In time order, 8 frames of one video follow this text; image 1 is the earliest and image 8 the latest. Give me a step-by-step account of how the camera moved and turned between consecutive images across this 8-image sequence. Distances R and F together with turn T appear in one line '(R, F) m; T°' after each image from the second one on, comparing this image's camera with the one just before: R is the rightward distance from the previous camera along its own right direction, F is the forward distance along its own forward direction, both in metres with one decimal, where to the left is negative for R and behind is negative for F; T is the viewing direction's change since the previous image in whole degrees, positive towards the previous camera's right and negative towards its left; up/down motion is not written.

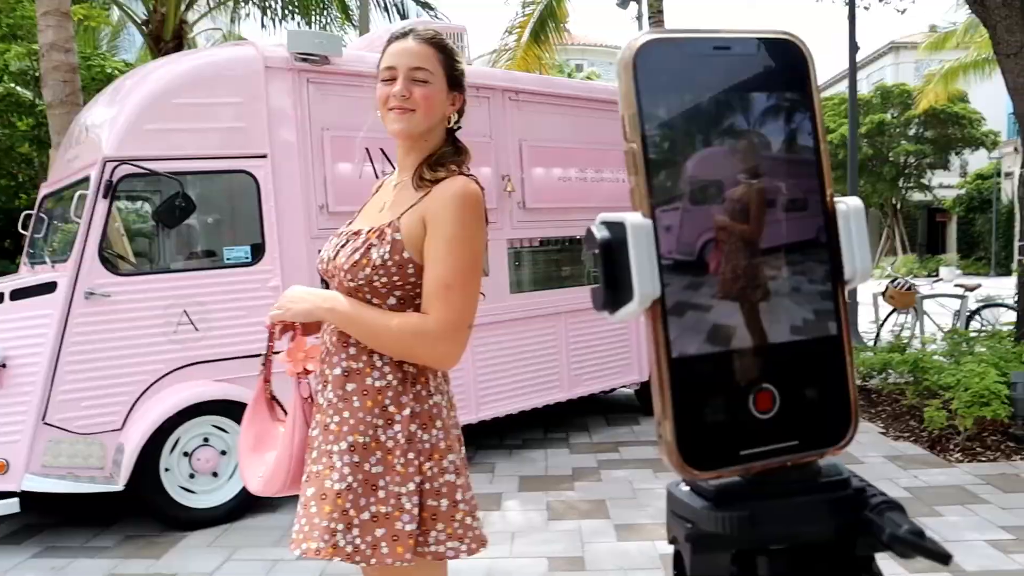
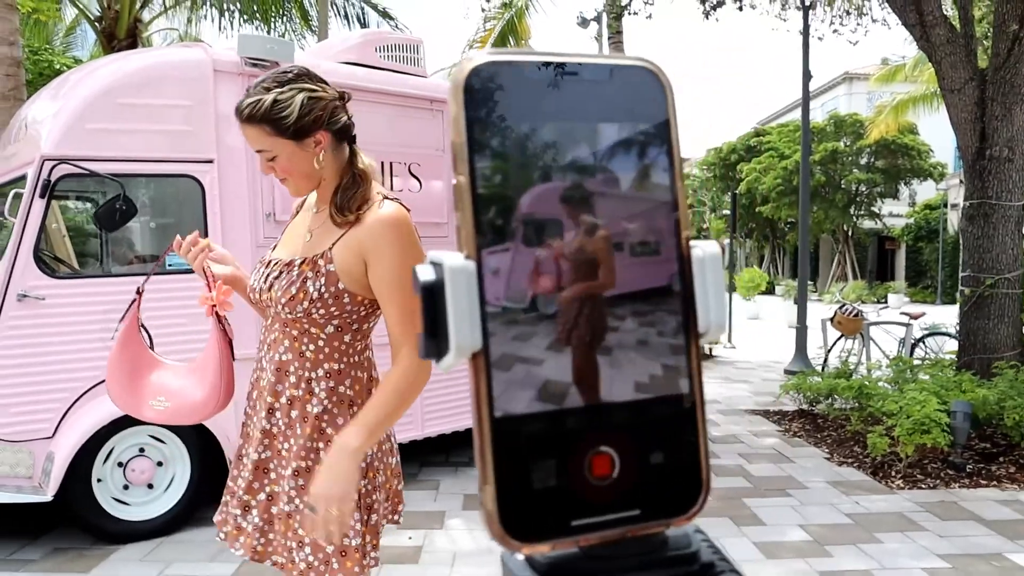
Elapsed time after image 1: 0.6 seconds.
(+0.3, +0.2) m; +3°
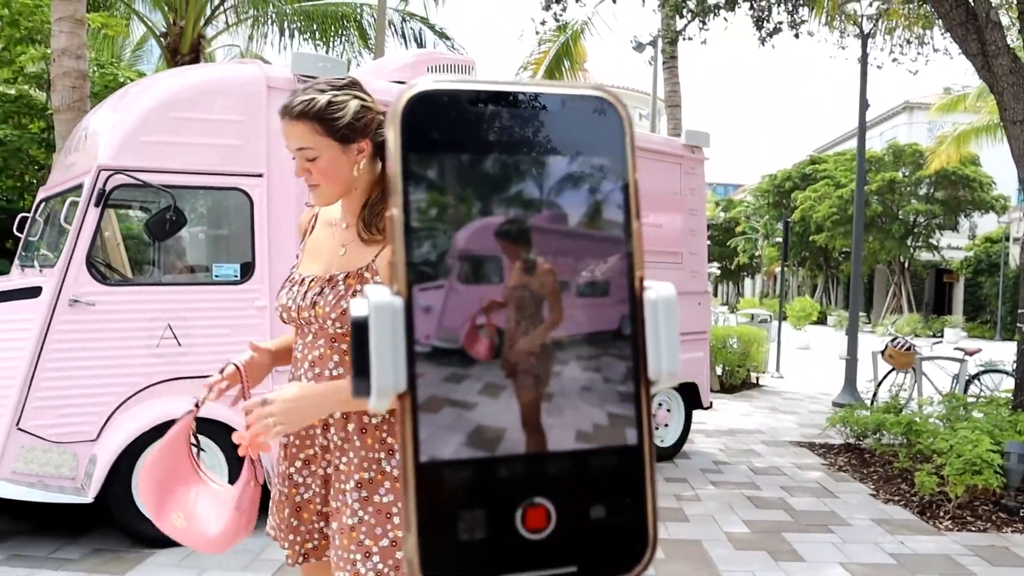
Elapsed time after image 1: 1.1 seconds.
(+0.2, +0.1) m; -3°
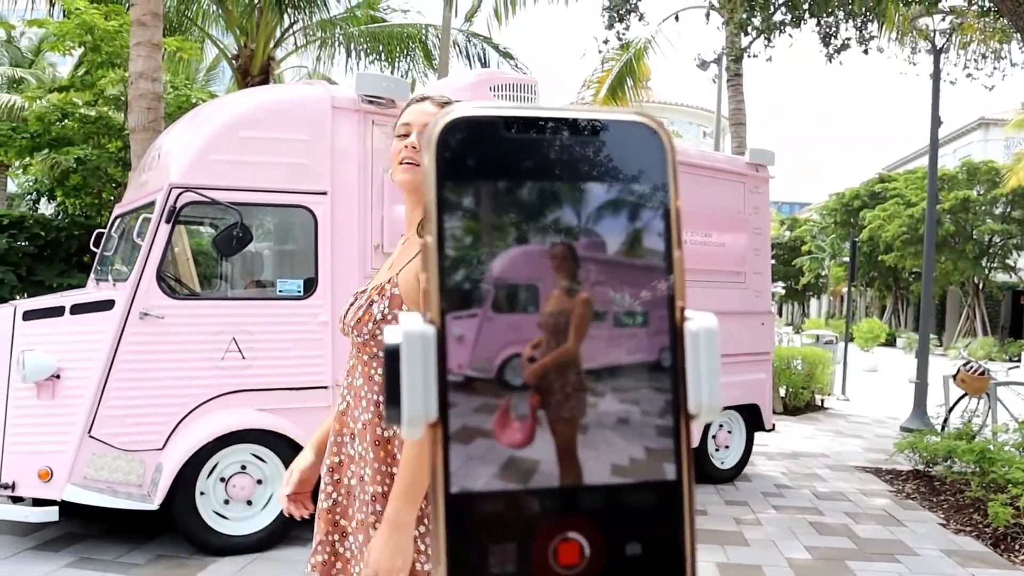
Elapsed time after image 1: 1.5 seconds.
(0.0, 0.0) m; -4°
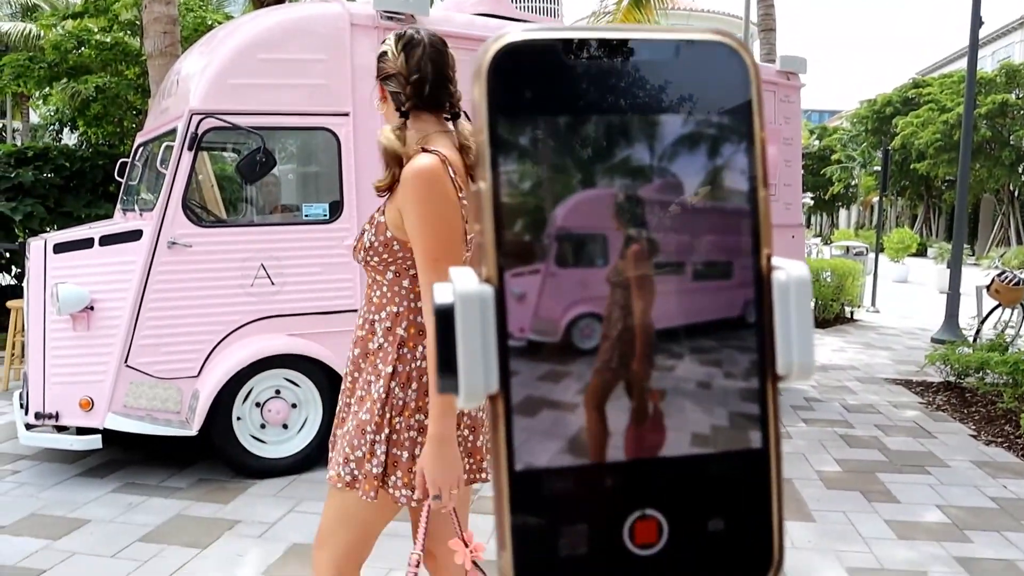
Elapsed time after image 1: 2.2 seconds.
(-0.1, +0.2) m; -2°
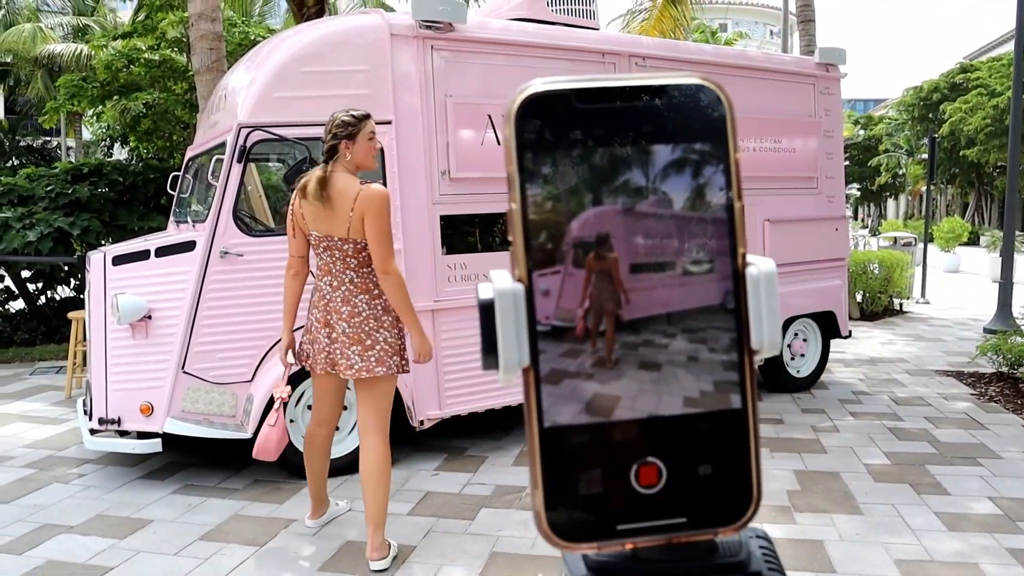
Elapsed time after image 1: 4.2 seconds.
(0.0, -0.4) m; -3°
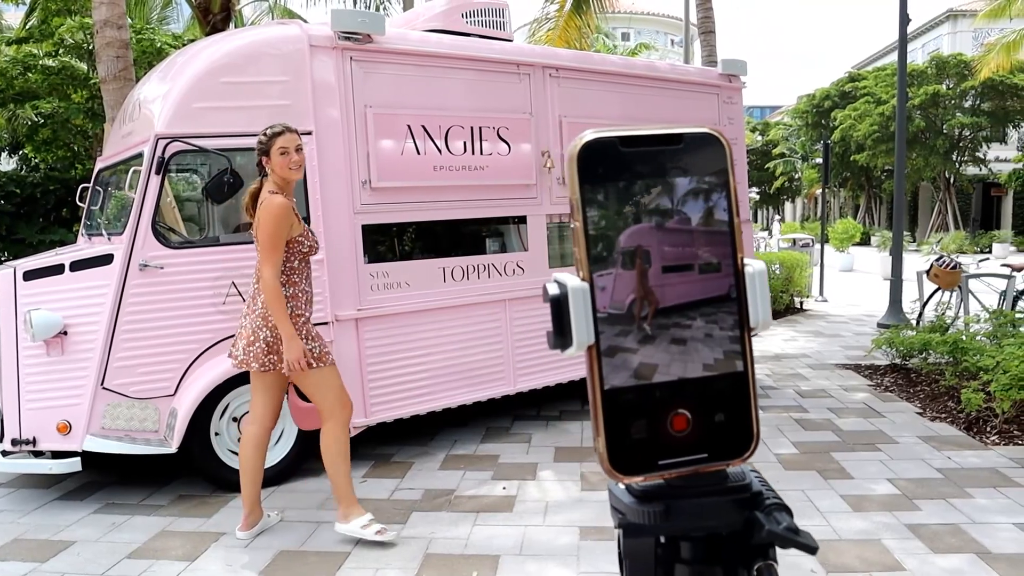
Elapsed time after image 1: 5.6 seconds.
(-0.4, -0.5) m; +6°
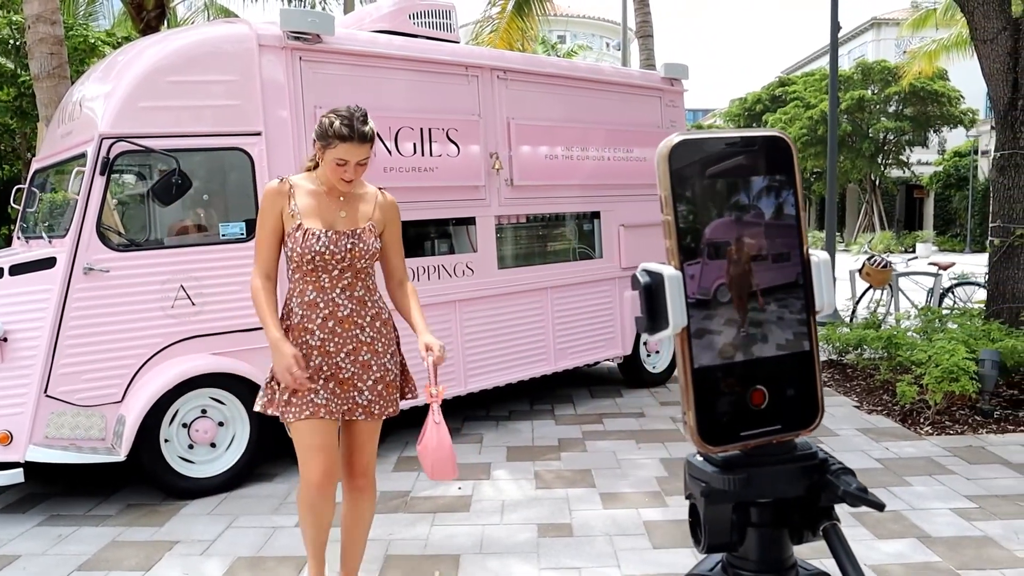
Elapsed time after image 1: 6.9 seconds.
(-0.5, -0.2) m; +4°
